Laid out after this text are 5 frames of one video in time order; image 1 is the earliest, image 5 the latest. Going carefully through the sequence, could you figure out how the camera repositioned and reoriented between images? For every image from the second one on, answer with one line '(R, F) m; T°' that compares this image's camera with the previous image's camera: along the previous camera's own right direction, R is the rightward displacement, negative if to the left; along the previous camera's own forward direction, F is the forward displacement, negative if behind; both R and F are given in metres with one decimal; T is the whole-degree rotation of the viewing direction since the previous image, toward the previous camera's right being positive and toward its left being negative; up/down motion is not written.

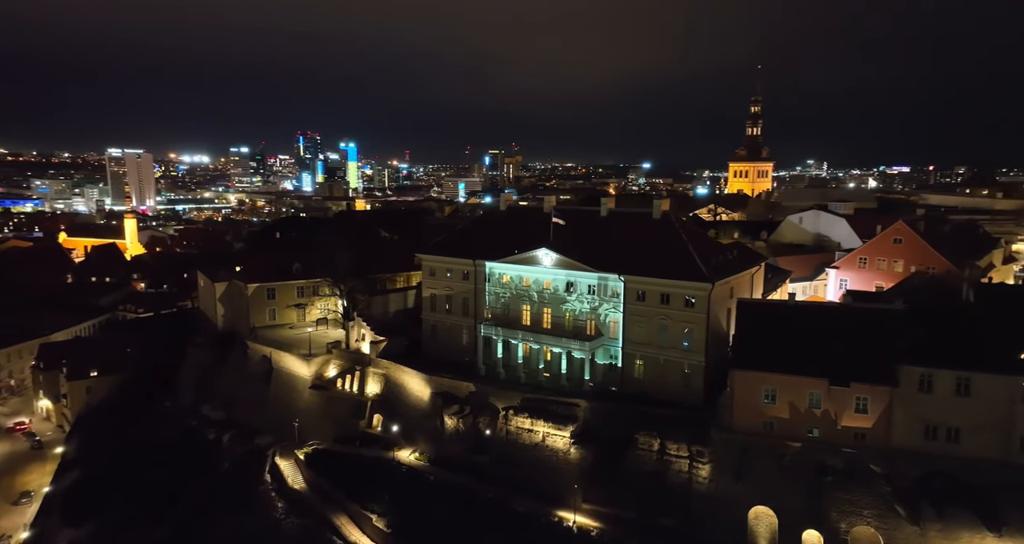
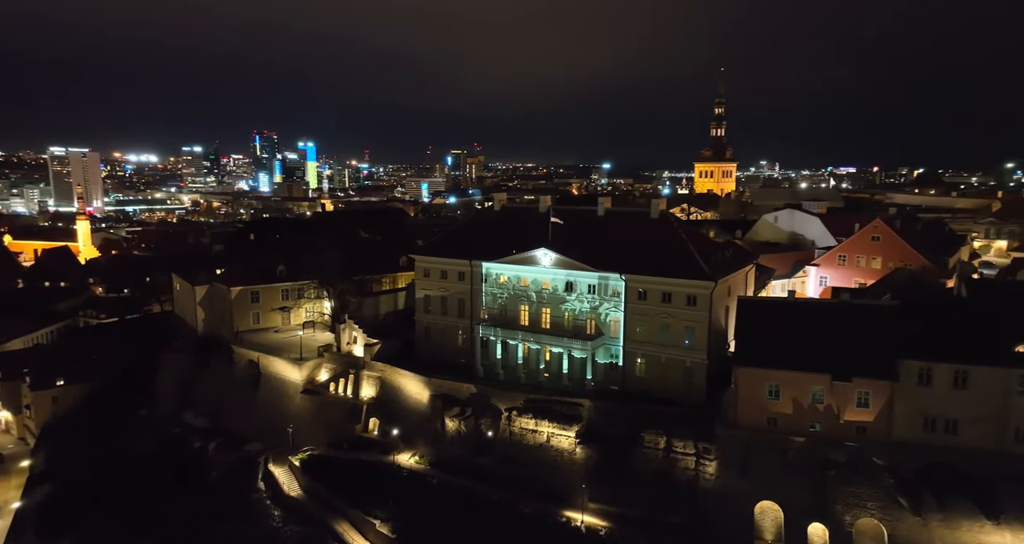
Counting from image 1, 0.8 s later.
(-1.9, +0.3) m; +3°
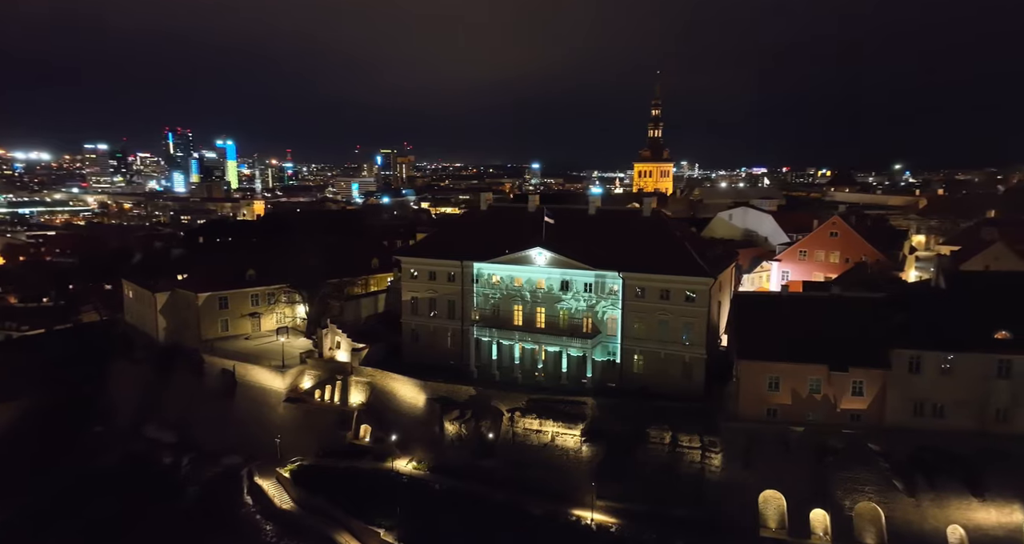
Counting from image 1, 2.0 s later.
(-3.3, +0.5) m; +6°
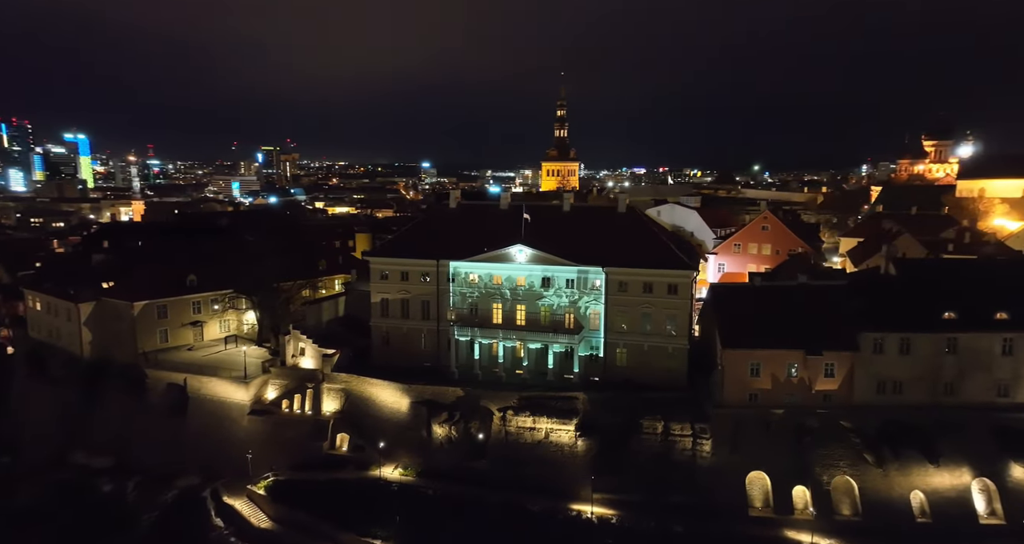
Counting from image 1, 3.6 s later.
(-4.6, +0.7) m; +9°
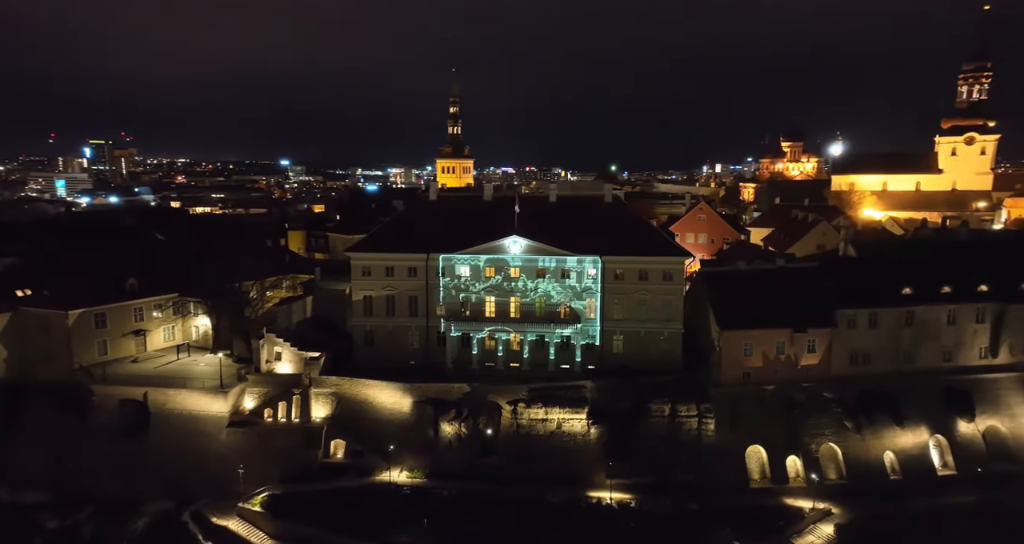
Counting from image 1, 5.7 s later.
(-6.3, +1.1) m; +10°
